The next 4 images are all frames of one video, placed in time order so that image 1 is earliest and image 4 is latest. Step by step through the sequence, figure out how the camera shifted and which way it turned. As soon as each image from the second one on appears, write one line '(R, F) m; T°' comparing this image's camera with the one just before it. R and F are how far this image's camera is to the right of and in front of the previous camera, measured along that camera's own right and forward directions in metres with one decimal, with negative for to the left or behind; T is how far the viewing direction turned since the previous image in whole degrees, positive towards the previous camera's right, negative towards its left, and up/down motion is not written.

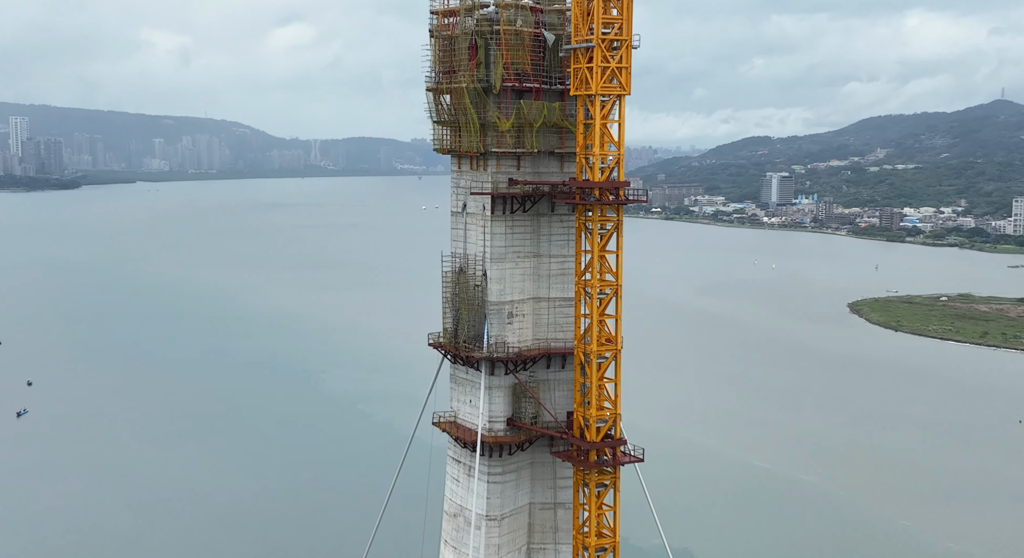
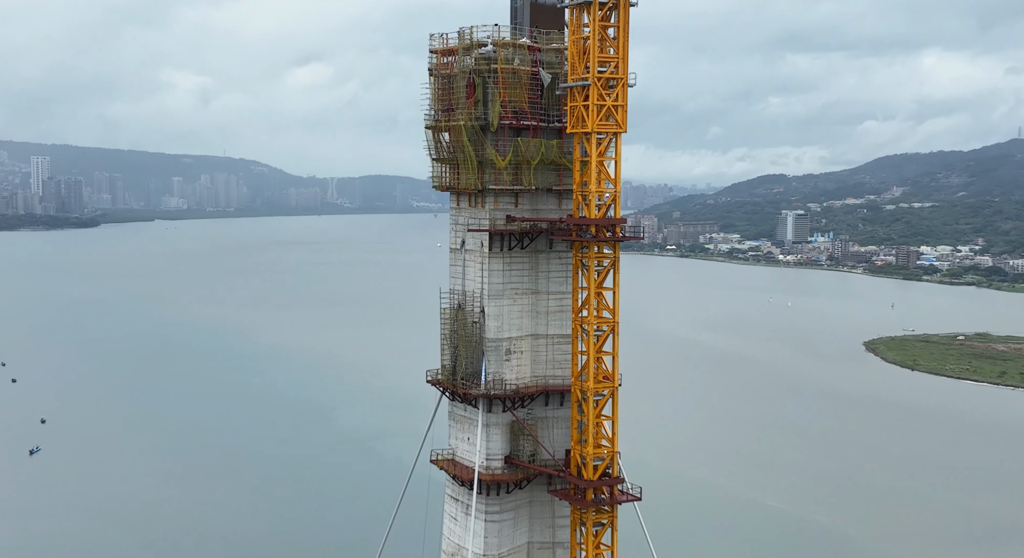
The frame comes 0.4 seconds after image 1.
(+0.2, 0.0) m; -1°
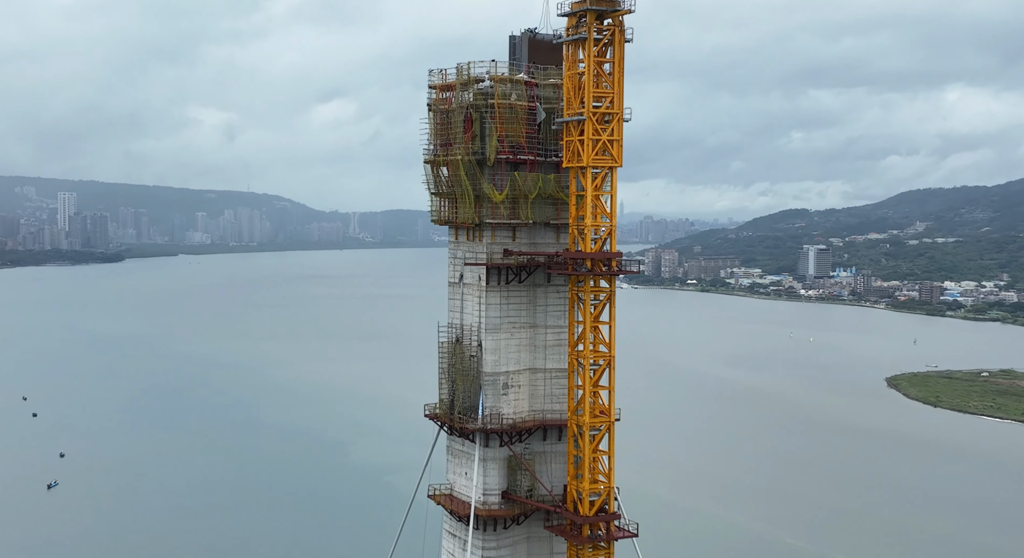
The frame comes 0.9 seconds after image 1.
(+0.3, 0.0) m; -1°
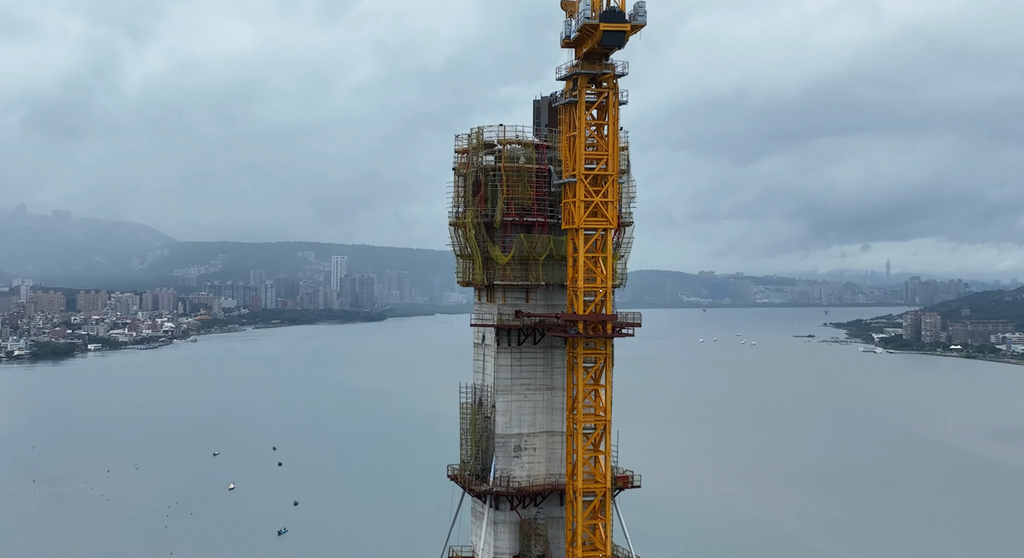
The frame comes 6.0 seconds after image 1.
(+3.0, +0.3) m; -14°
